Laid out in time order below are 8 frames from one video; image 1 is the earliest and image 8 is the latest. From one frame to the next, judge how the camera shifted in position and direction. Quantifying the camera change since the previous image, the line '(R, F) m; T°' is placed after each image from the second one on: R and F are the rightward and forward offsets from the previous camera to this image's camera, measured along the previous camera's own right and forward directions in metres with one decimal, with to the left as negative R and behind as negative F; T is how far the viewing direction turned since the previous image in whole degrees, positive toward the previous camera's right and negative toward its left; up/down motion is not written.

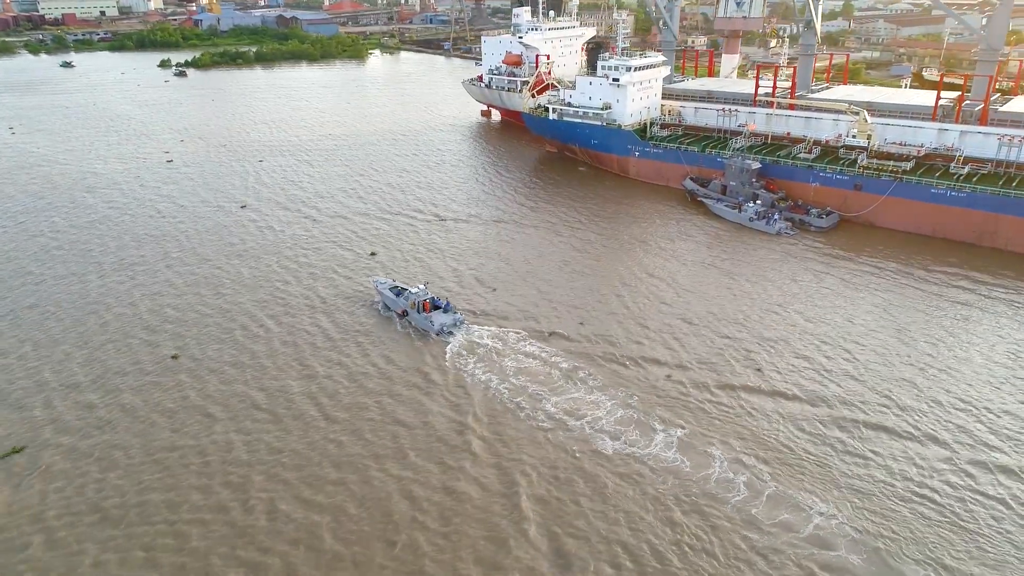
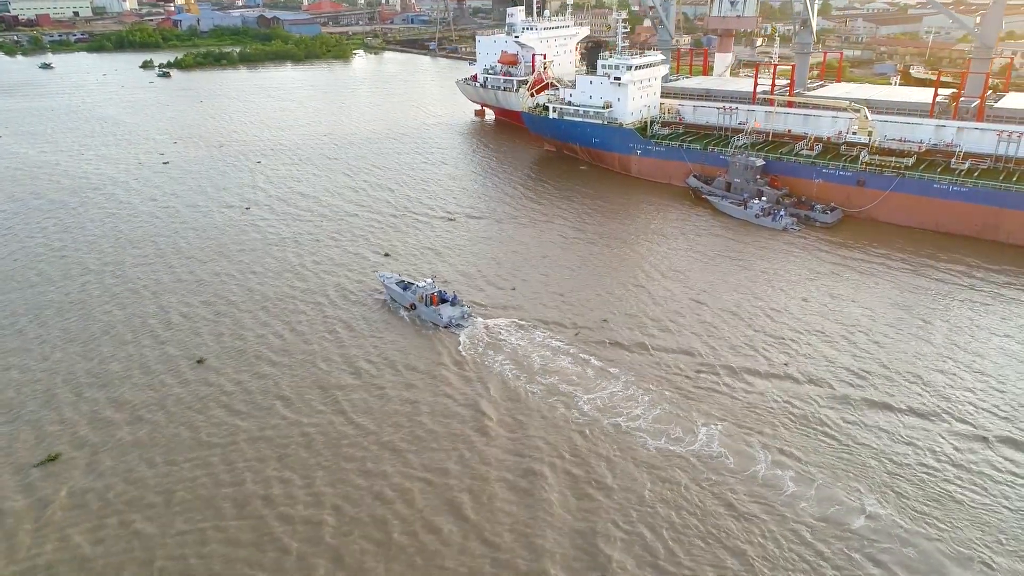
(-1.0, 0.0) m; +2°
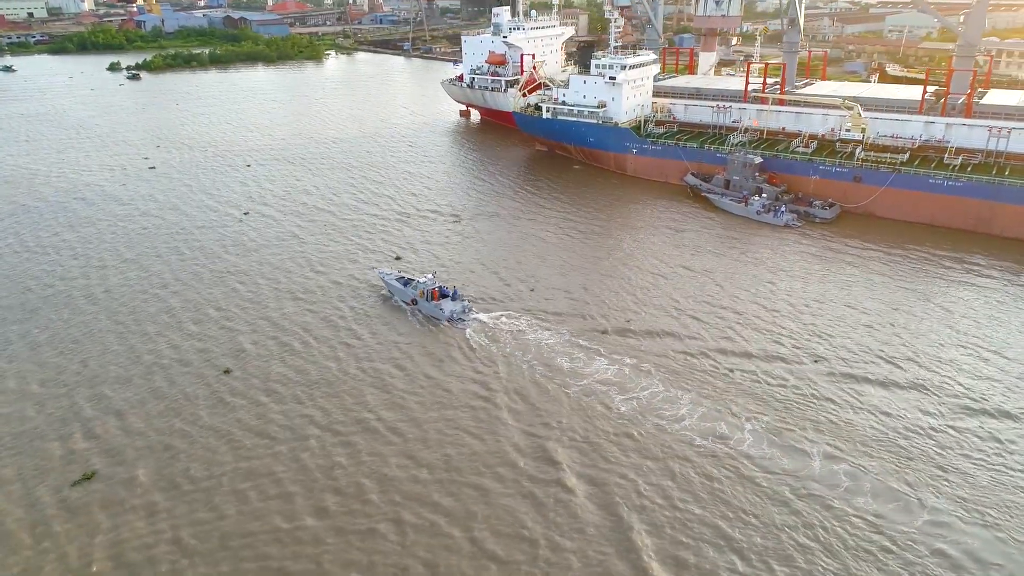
(-1.3, +0.1) m; +3°
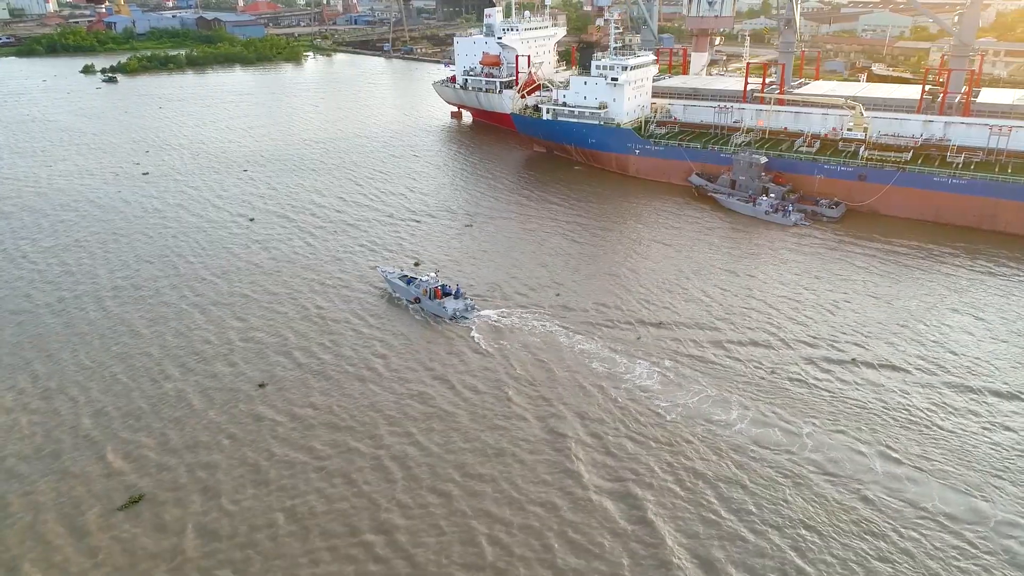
(-1.3, +0.2) m; +2°
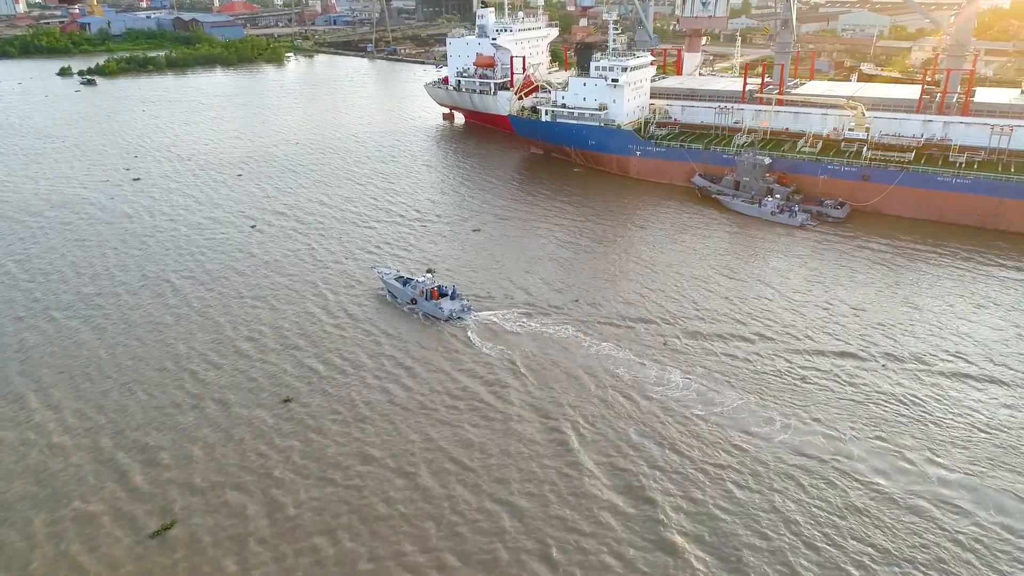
(-1.0, +0.3) m; +2°
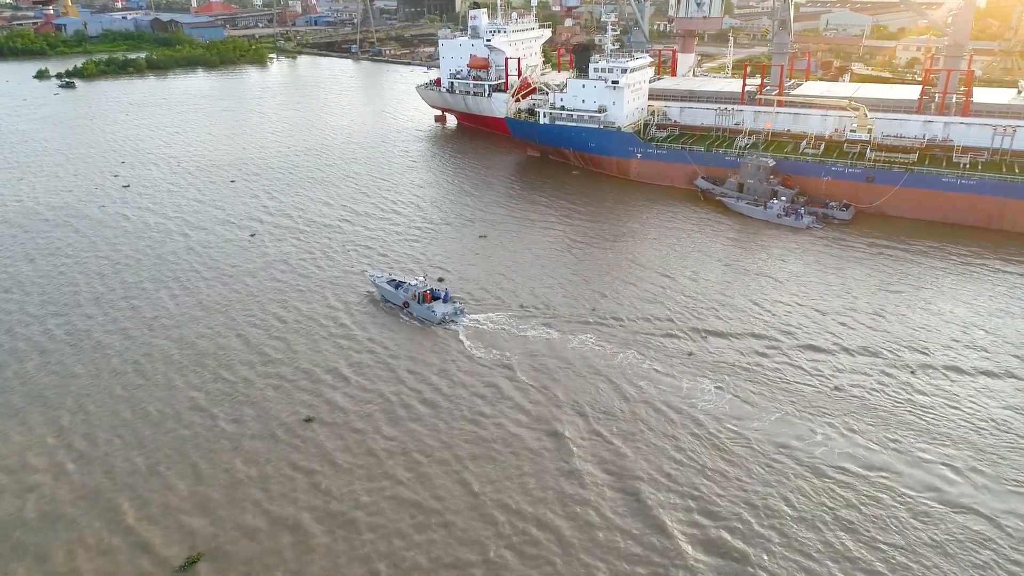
(-0.8, +0.4) m; +1°
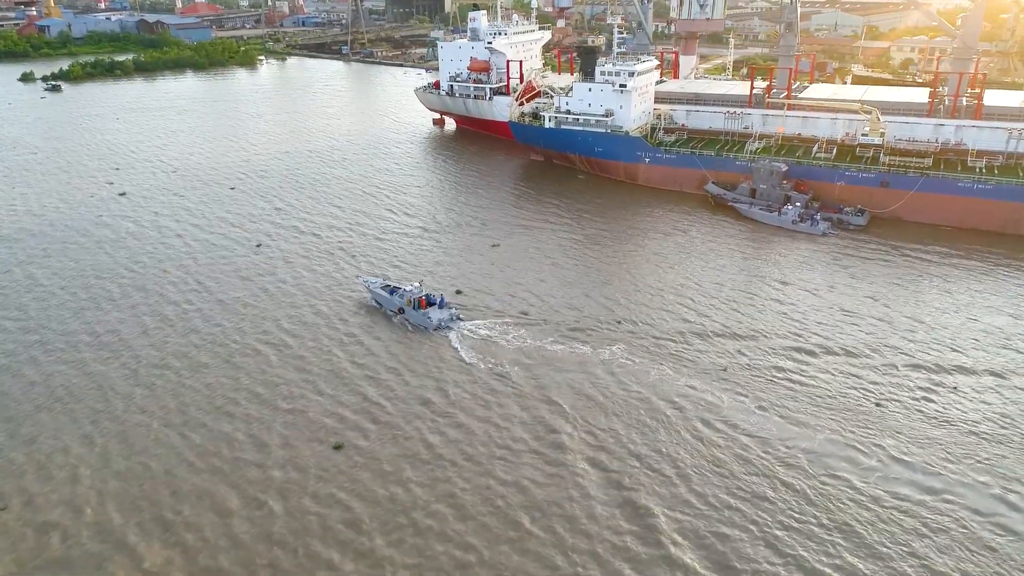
(-0.8, +0.6) m; +1°
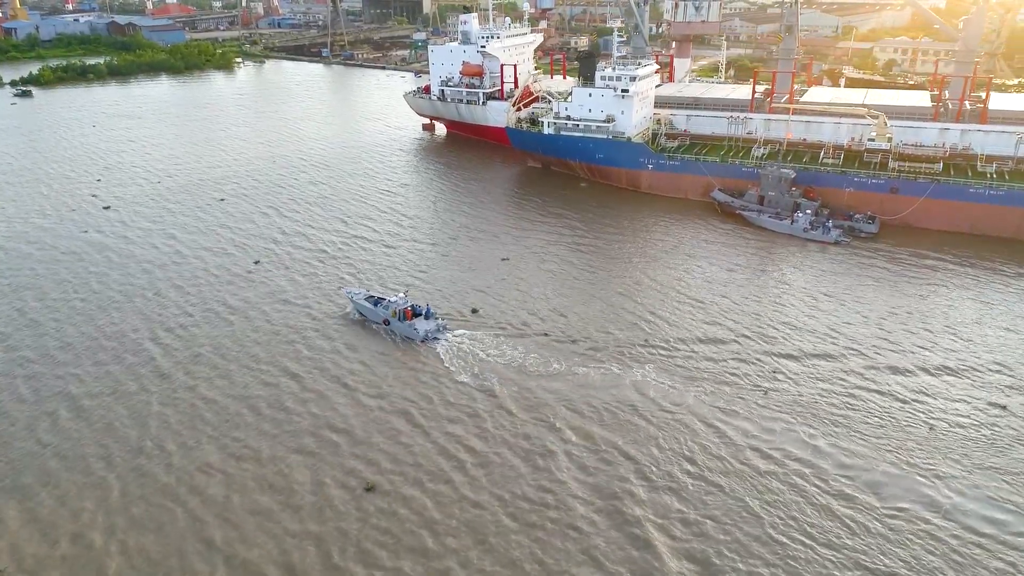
(-1.0, +0.8) m; +2°
